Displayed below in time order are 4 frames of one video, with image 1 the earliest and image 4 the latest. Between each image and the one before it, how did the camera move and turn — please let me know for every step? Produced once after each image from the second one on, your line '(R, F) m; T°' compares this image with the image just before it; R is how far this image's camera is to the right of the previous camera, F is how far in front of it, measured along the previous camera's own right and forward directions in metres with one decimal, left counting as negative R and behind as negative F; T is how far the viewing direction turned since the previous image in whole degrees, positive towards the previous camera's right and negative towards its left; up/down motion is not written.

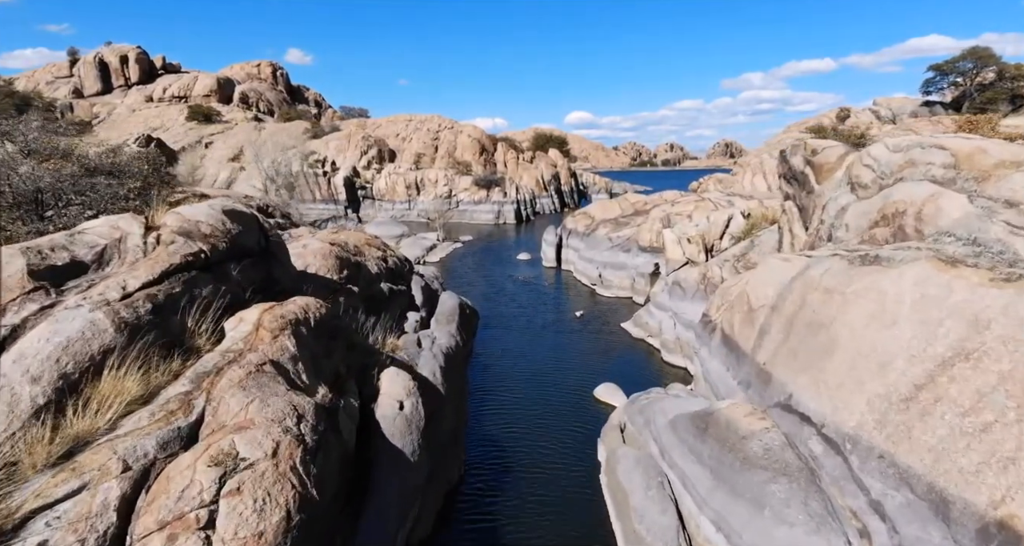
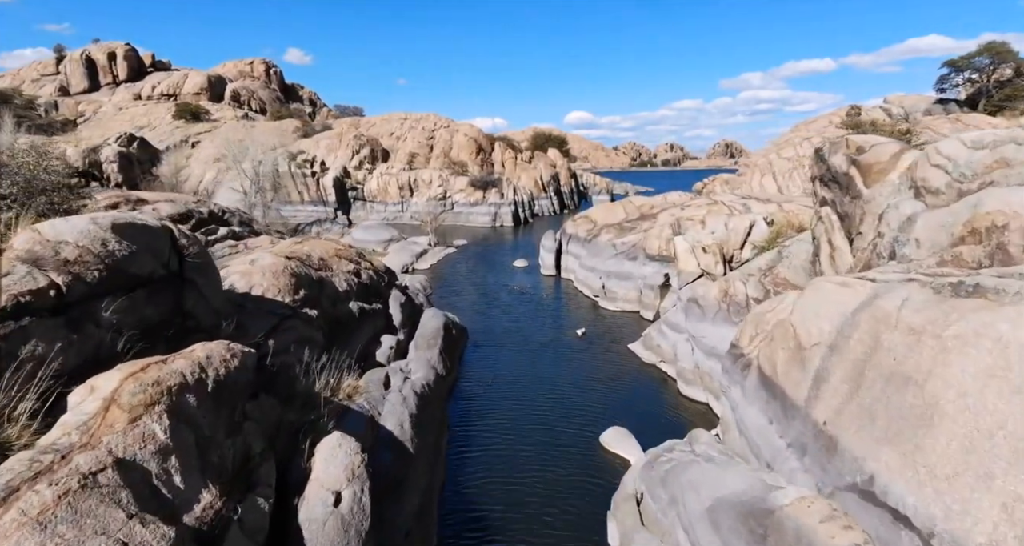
(+0.2, +3.0) m; 0°
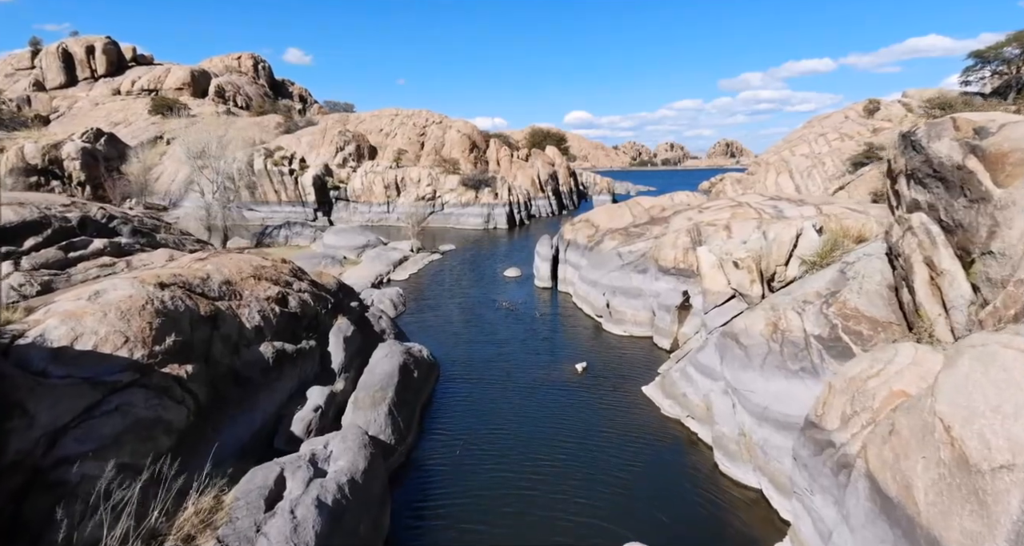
(+0.5, +4.9) m; 0°
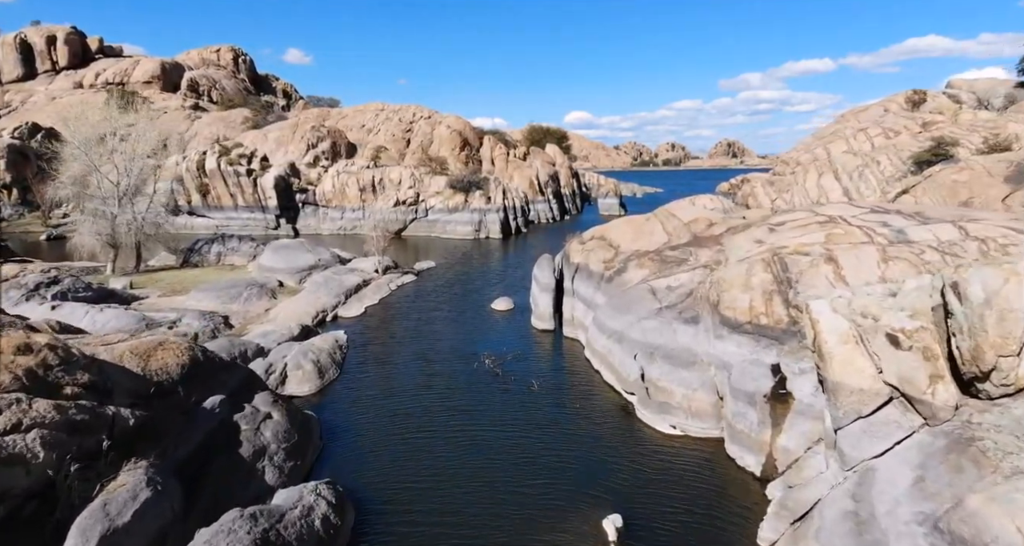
(+0.4, +8.6) m; 0°
